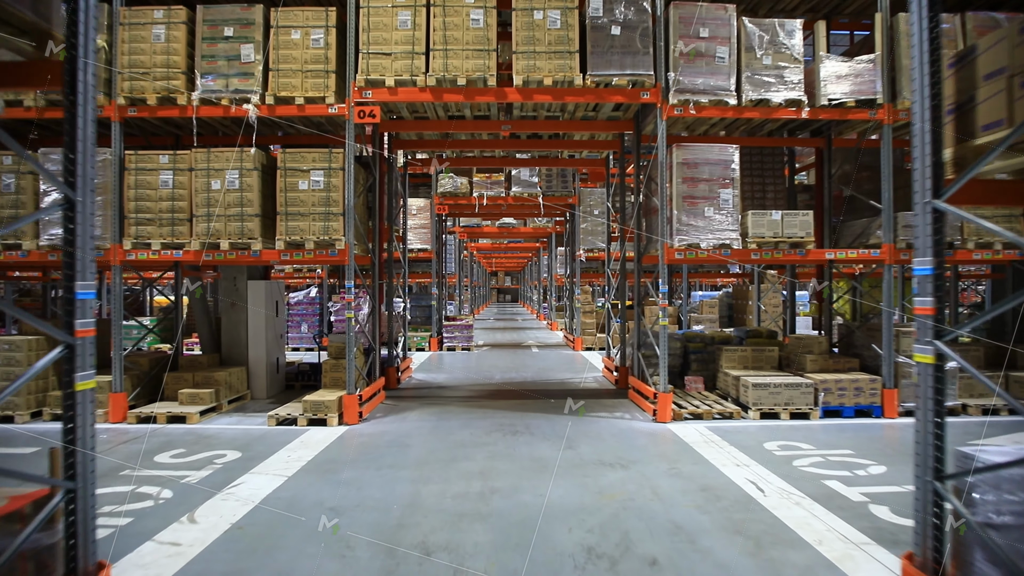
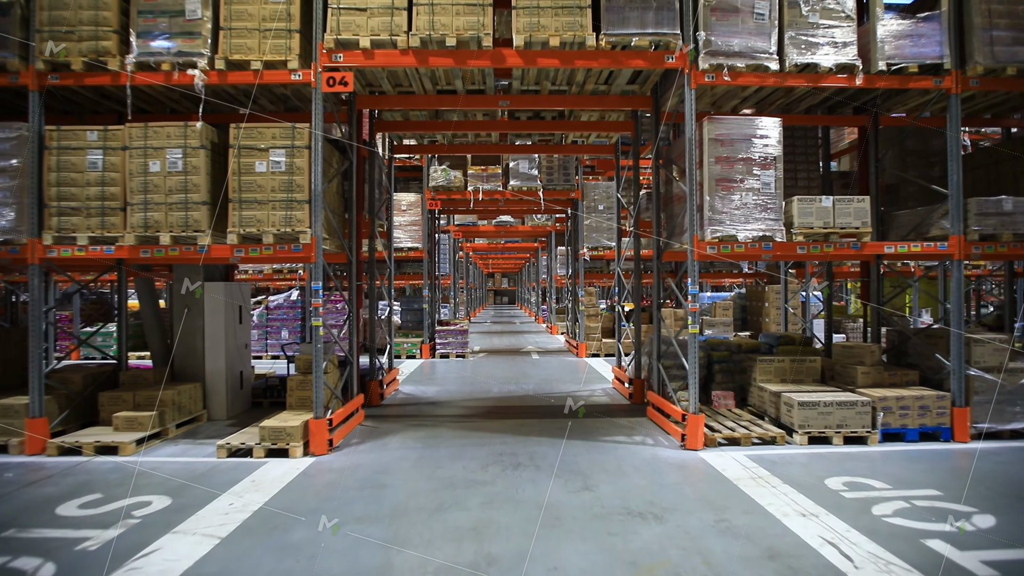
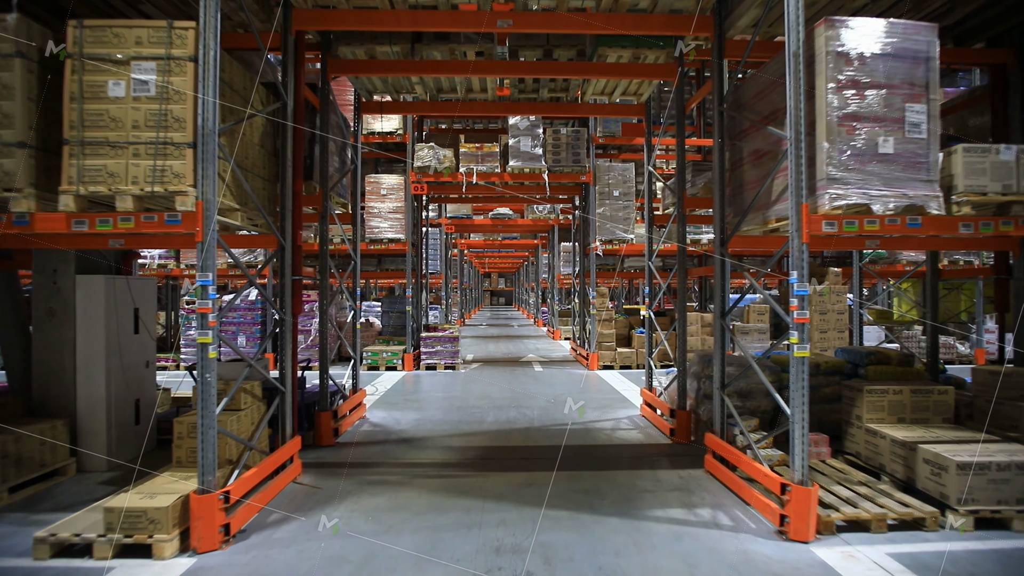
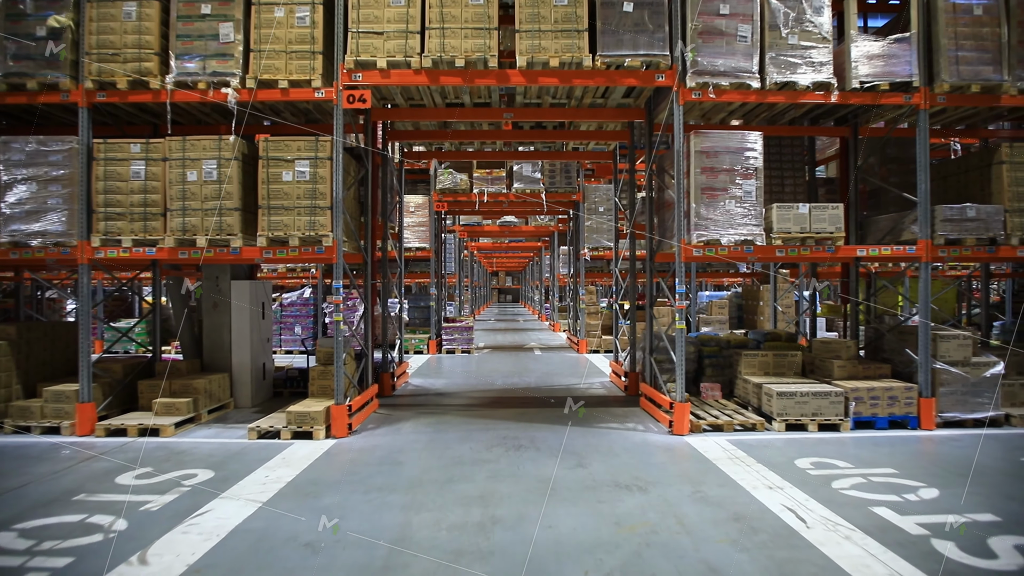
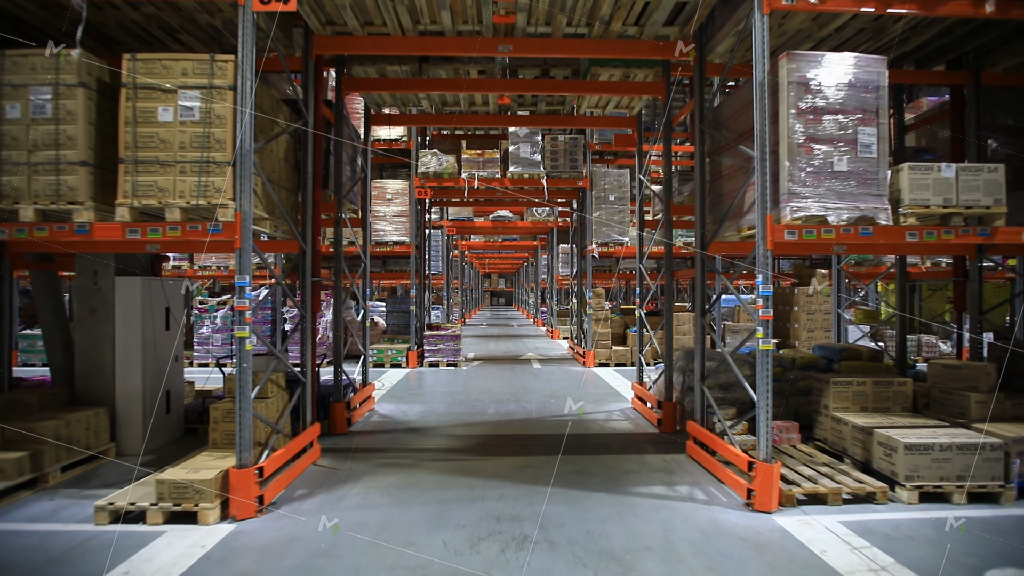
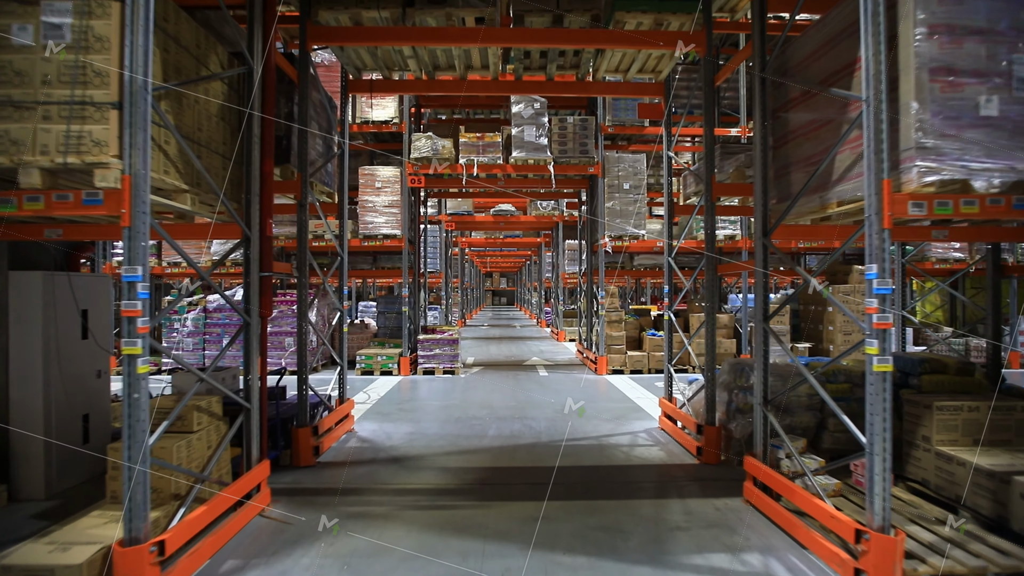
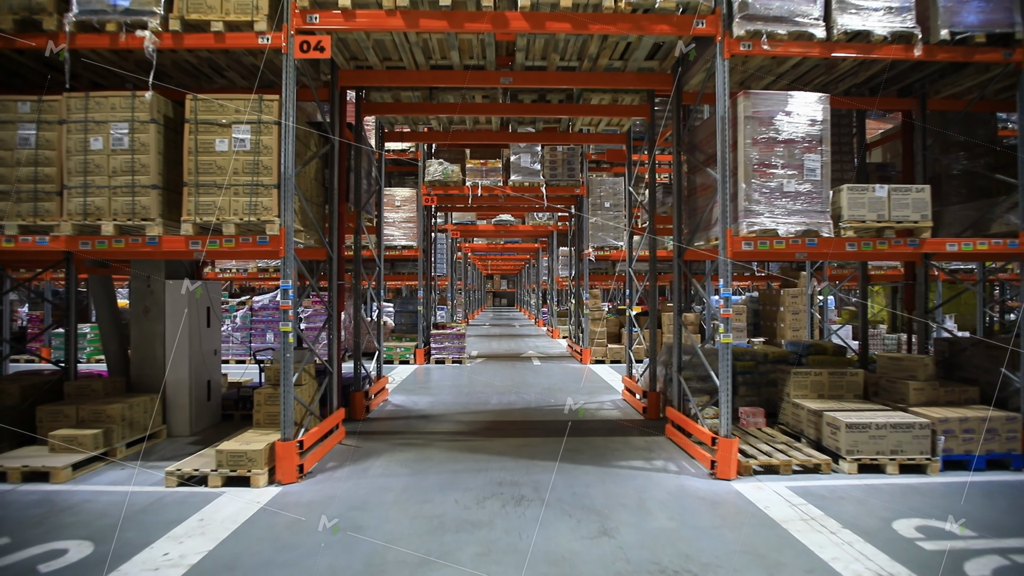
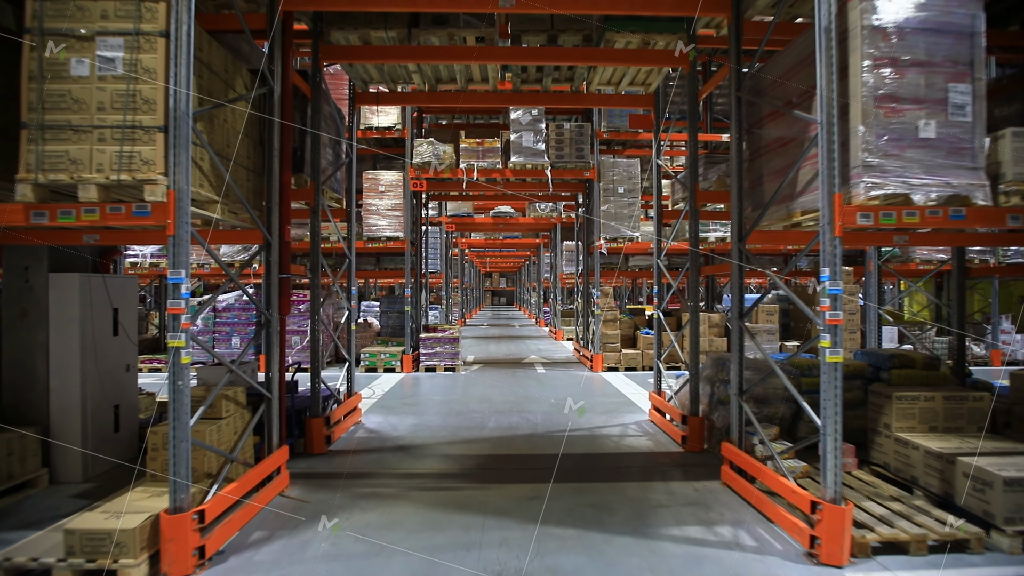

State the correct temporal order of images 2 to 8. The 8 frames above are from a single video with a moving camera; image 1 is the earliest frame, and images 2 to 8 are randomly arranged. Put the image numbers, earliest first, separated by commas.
4, 2, 7, 5, 3, 8, 6
